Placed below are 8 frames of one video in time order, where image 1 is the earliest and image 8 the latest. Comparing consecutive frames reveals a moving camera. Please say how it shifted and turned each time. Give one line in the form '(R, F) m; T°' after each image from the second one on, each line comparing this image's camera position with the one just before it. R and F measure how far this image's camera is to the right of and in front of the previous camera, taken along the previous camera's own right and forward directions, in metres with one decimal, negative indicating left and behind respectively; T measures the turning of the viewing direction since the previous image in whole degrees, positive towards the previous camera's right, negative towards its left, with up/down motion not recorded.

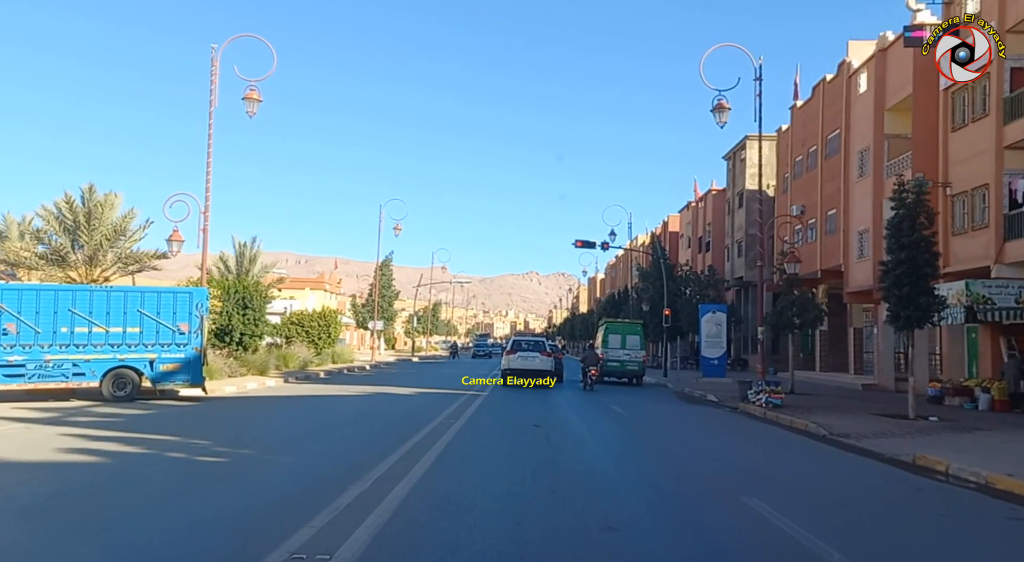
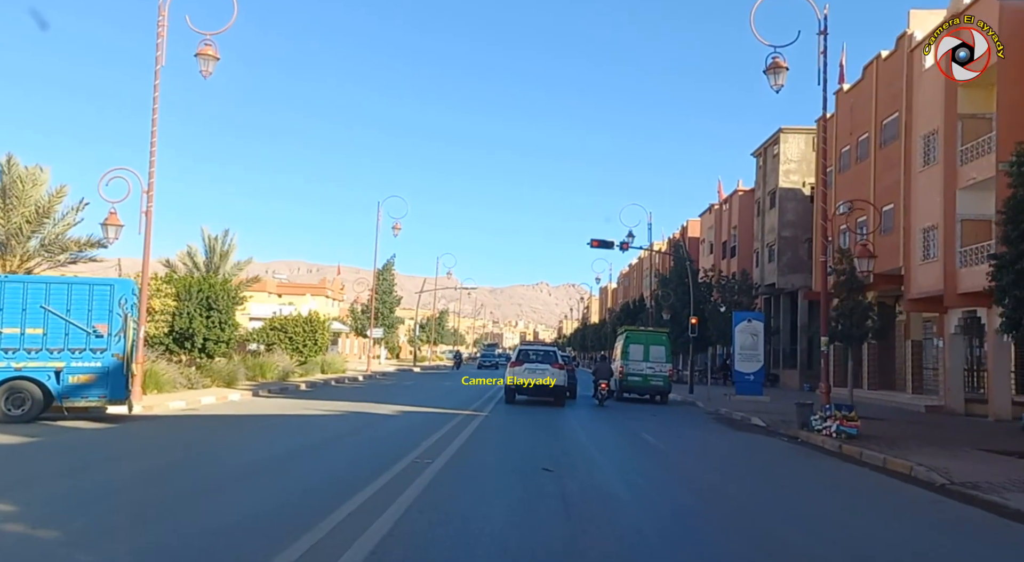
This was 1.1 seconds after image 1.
(+0.1, +4.4) m; -1°
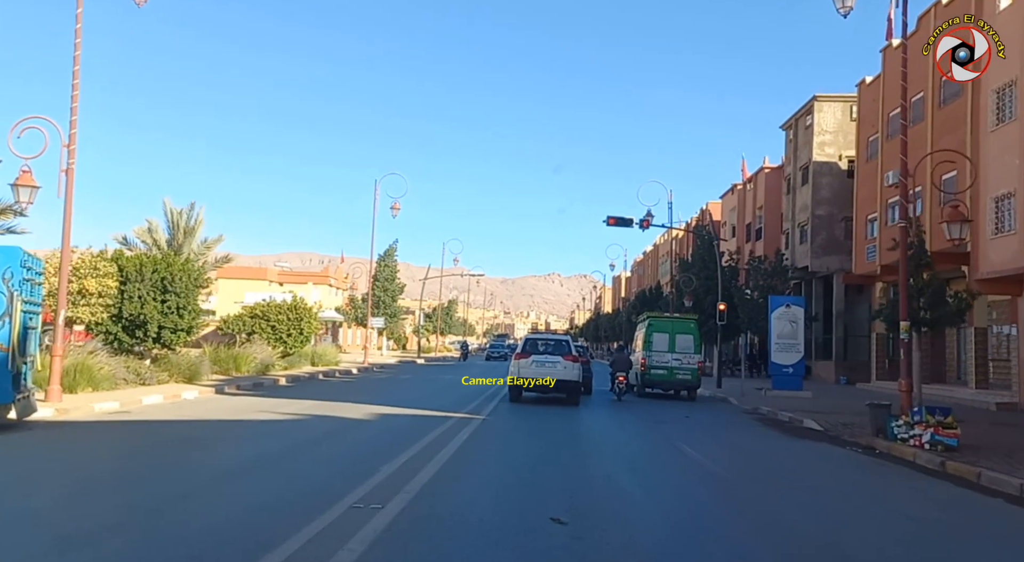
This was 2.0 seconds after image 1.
(+0.2, +3.8) m; -1°
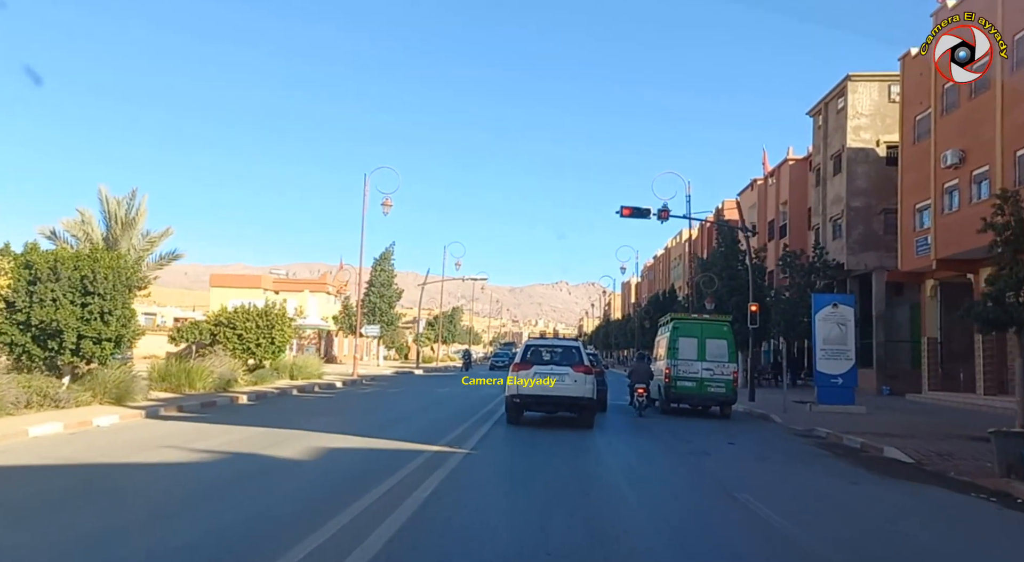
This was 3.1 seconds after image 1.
(+0.2, +4.1) m; -1°
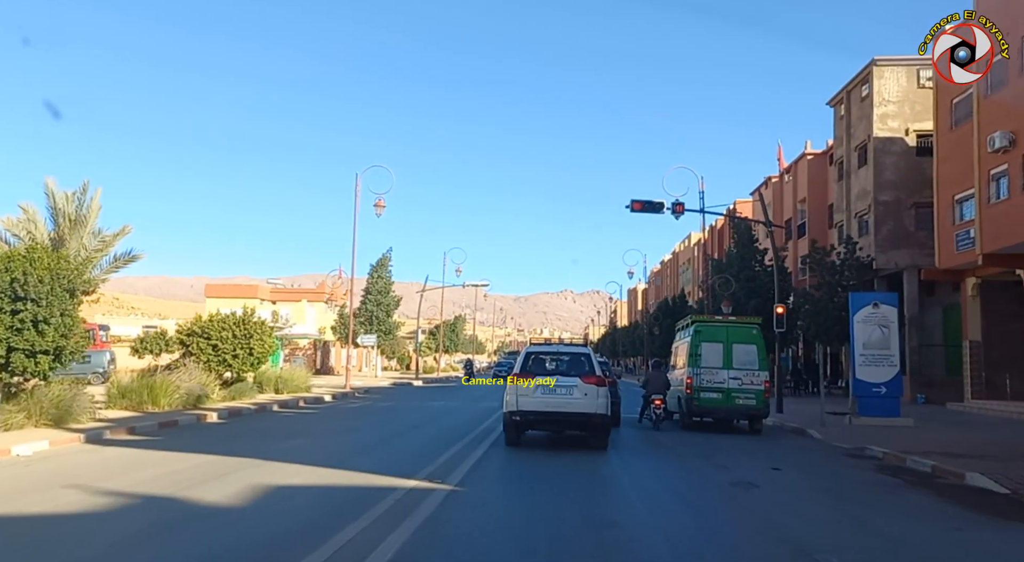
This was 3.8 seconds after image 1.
(+0.1, +2.6) m; 0°
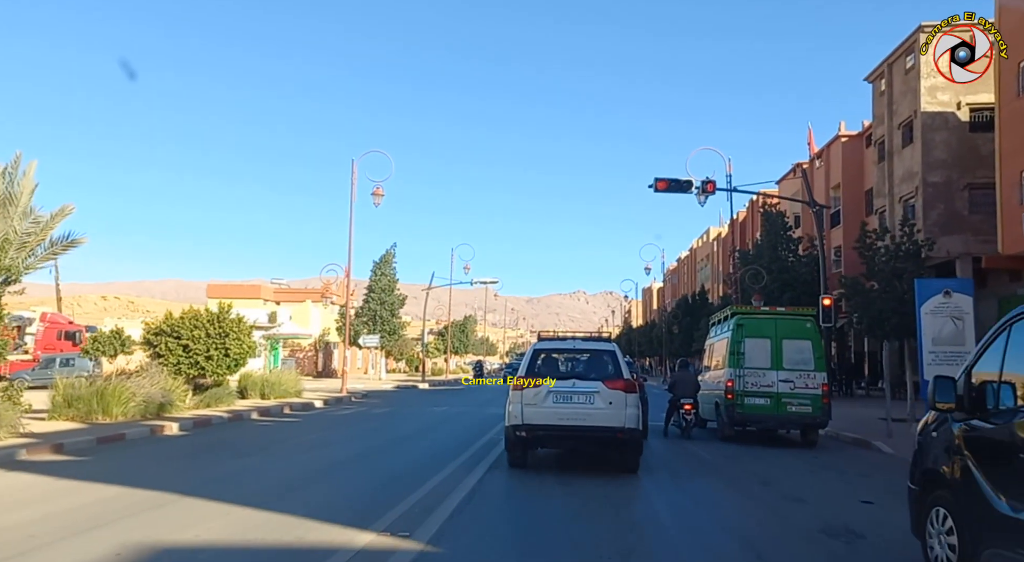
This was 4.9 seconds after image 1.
(+0.1, +3.1) m; -1°
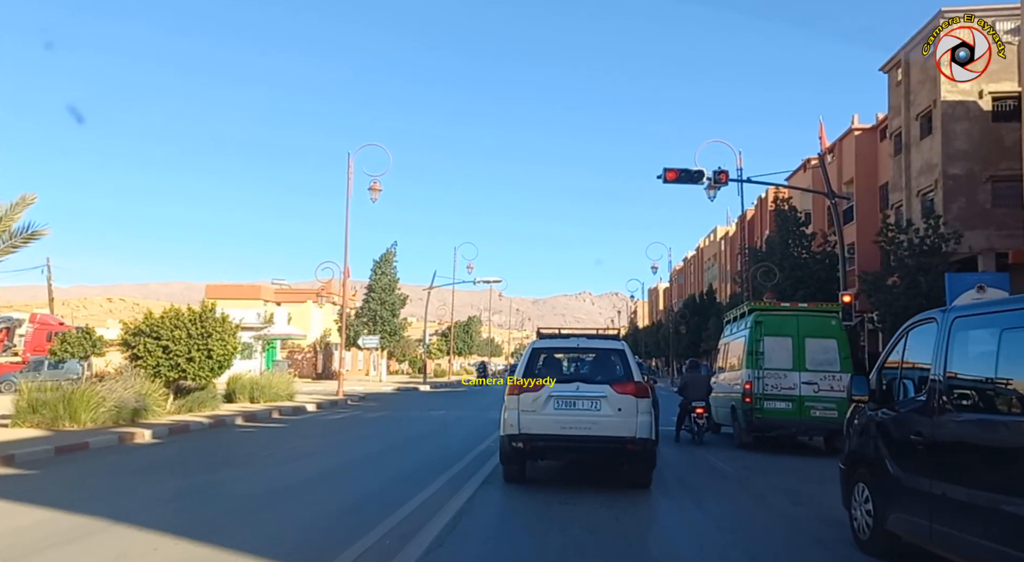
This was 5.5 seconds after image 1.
(+0.1, +1.4) m; 0°
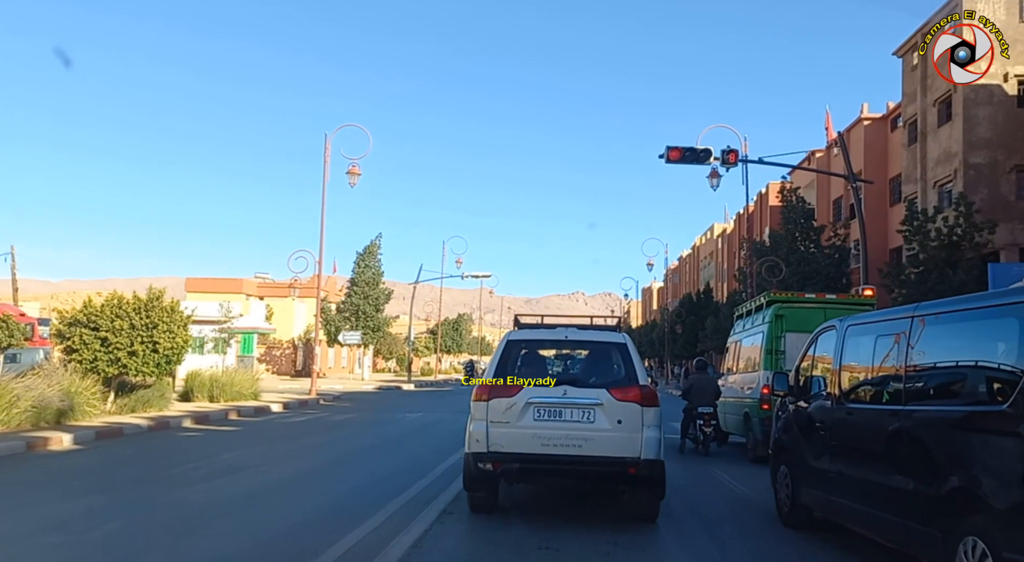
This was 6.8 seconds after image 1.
(+0.2, +2.3) m; 0°
